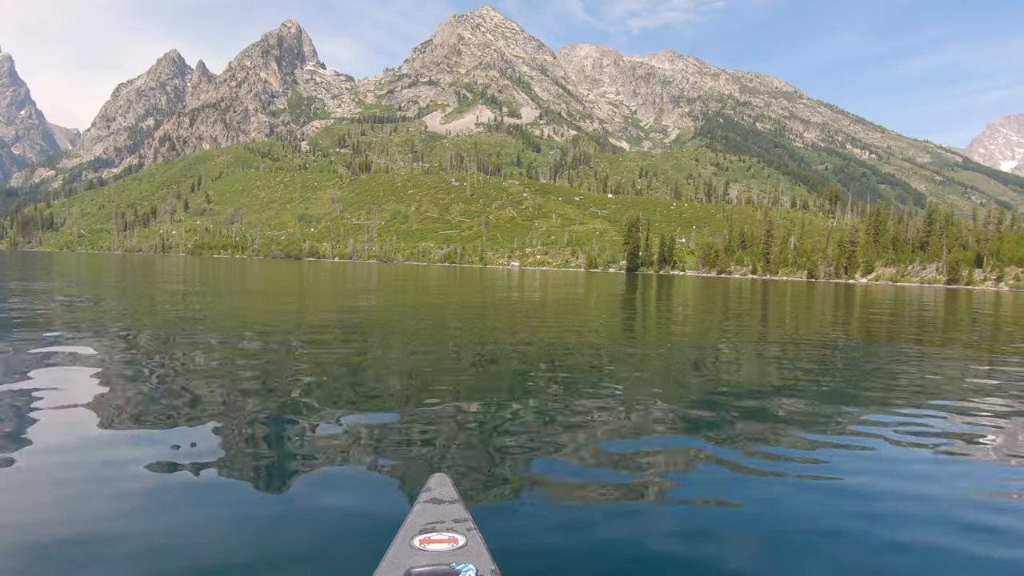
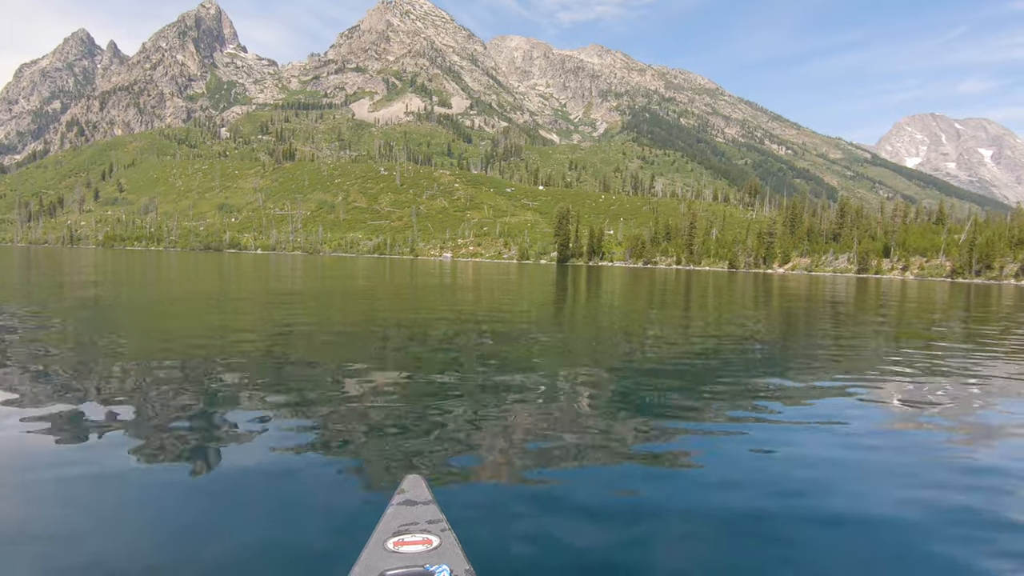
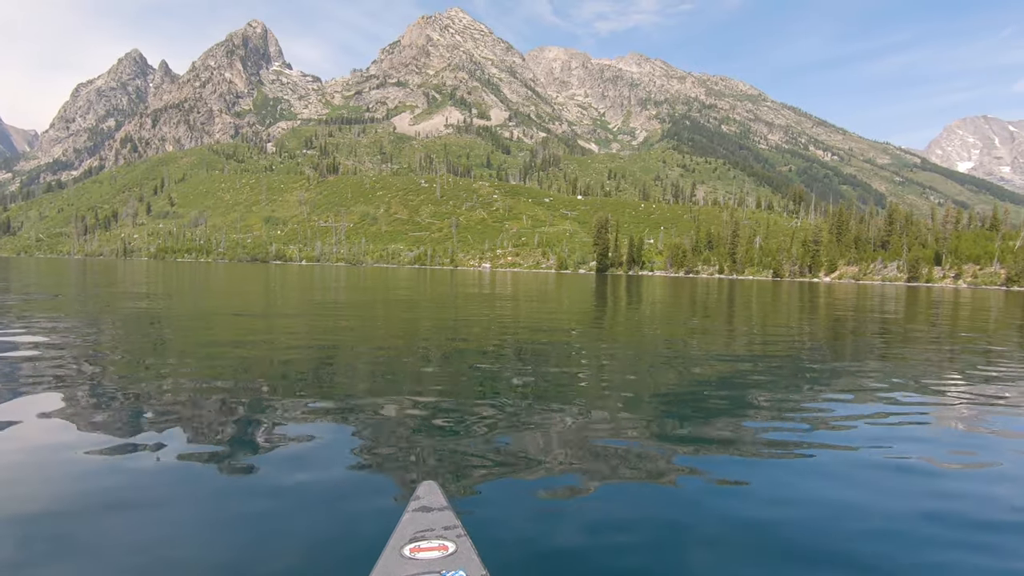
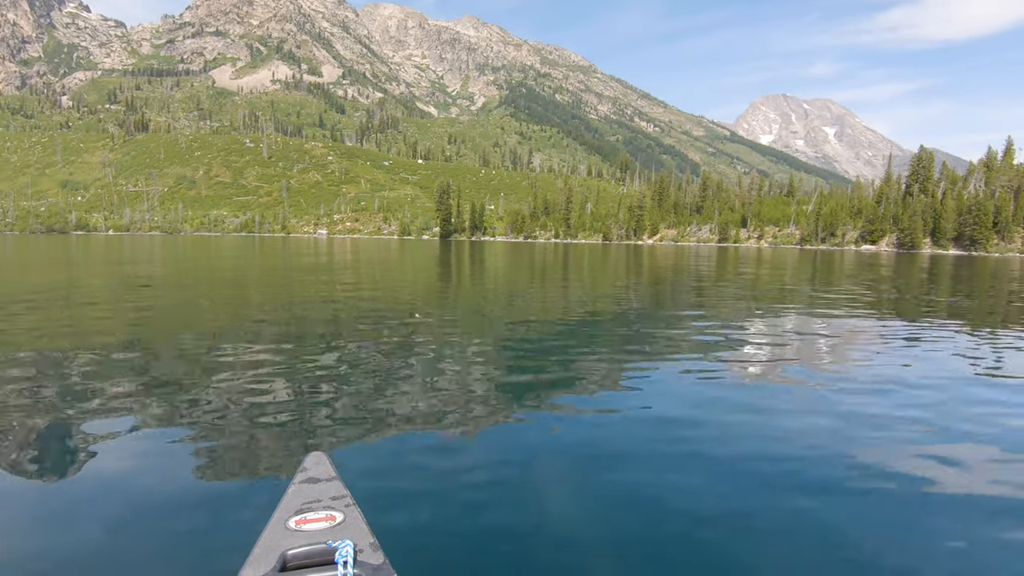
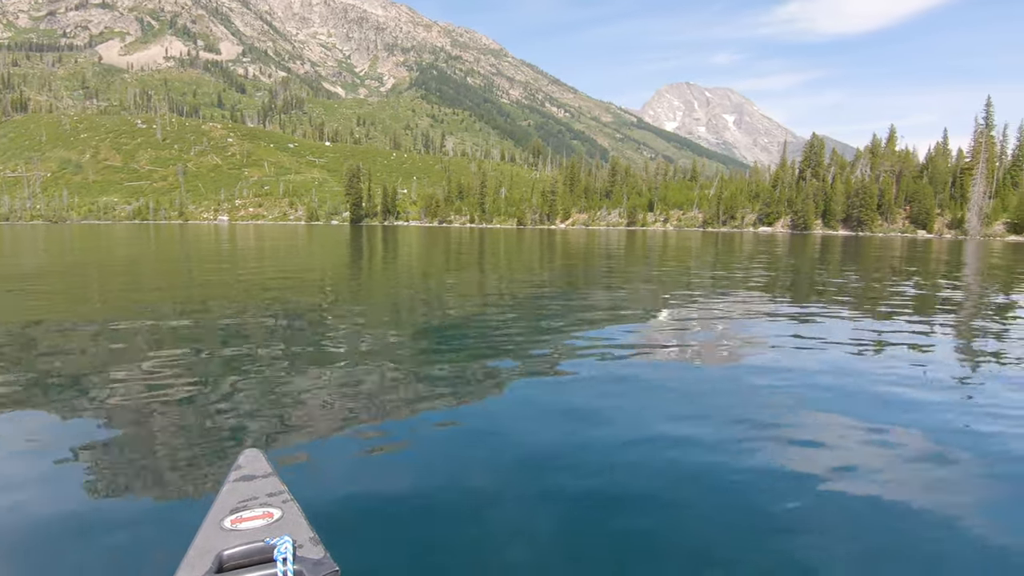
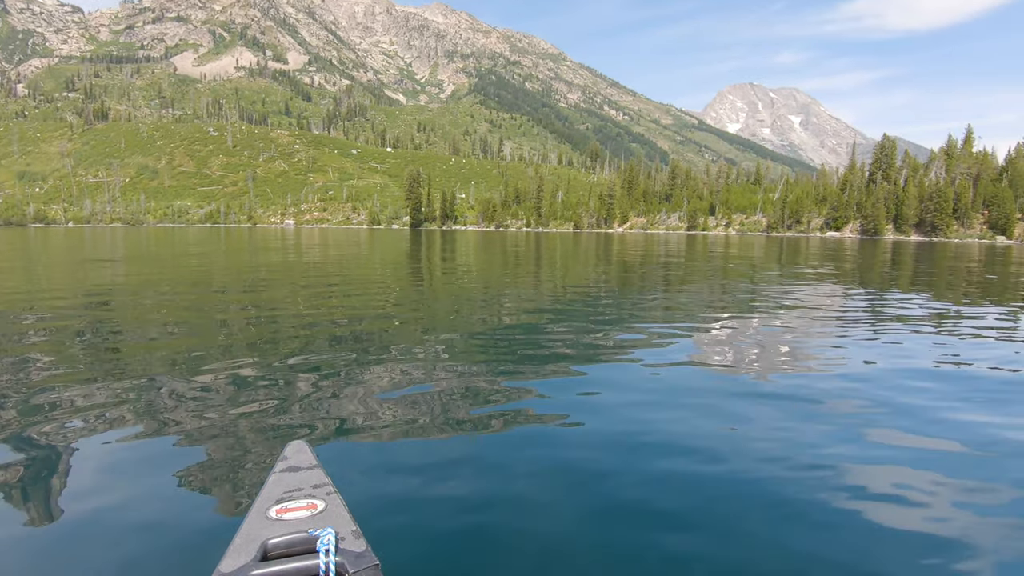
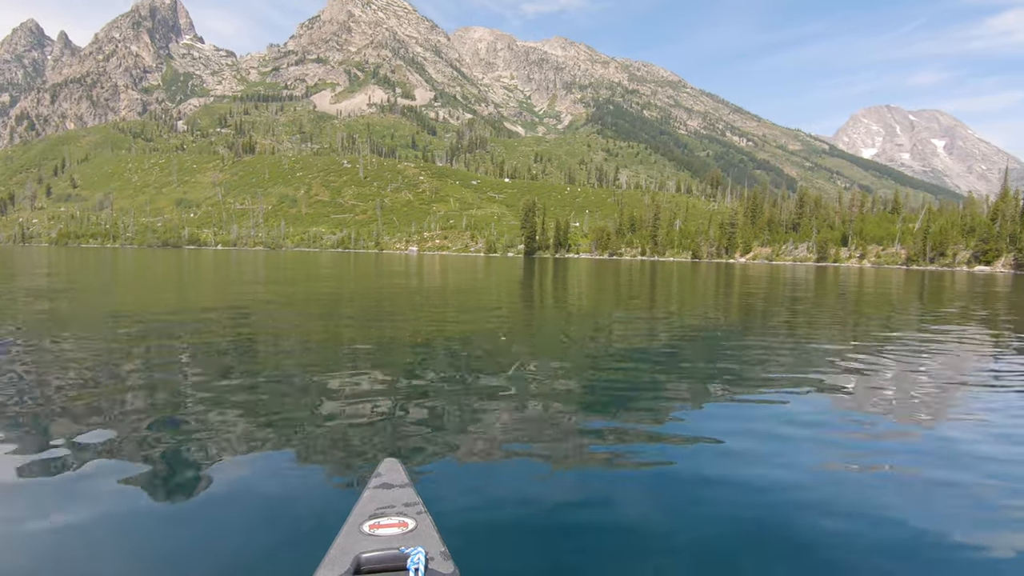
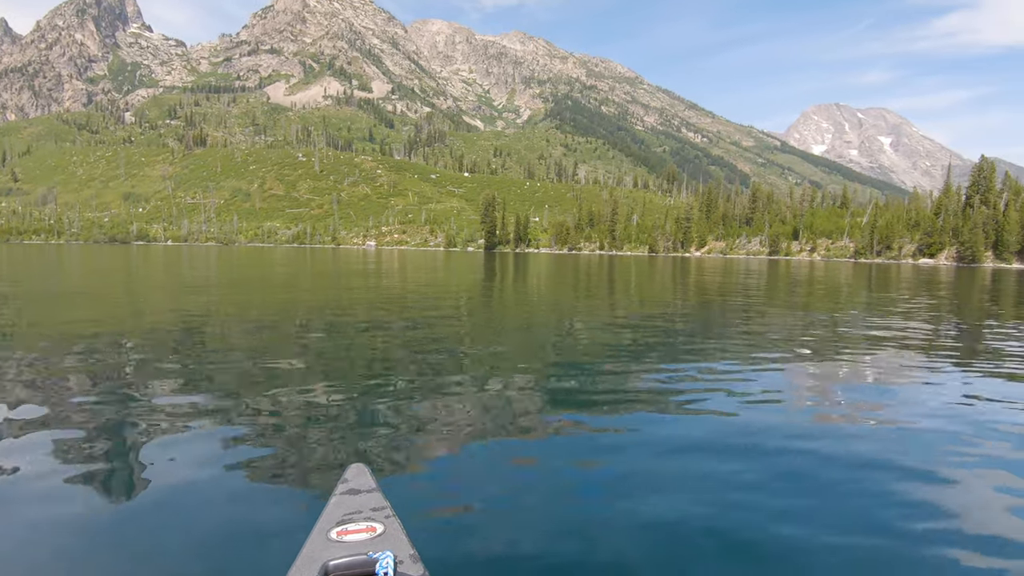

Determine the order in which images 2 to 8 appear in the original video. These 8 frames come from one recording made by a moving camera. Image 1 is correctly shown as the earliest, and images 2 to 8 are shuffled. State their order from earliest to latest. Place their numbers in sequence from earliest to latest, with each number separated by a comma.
3, 2, 7, 8, 4, 6, 5
